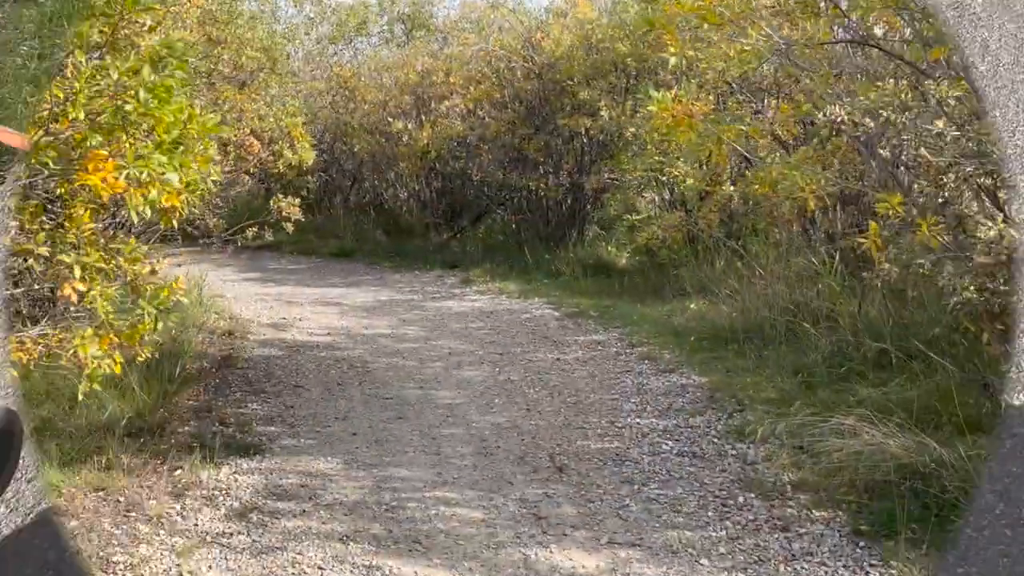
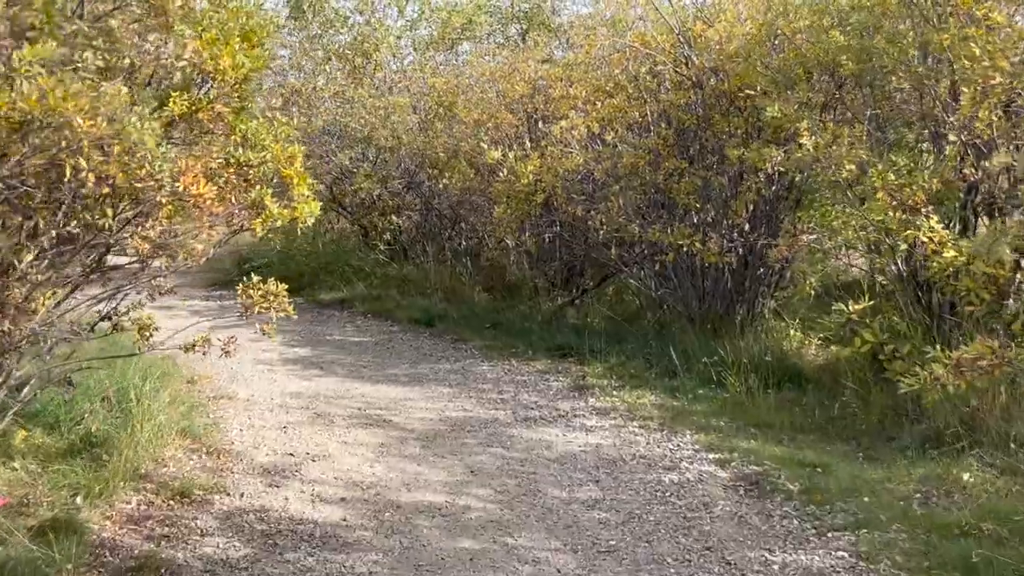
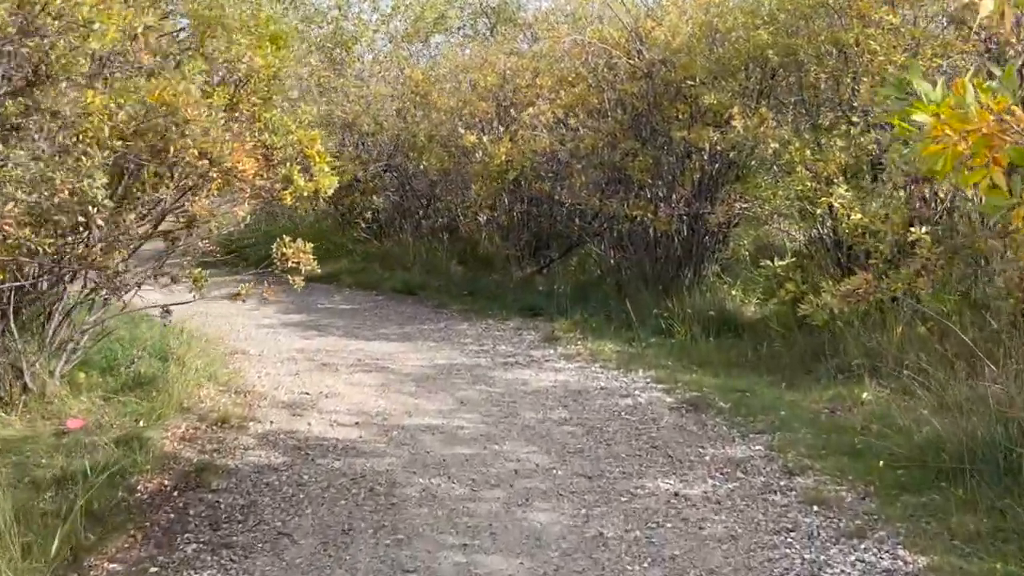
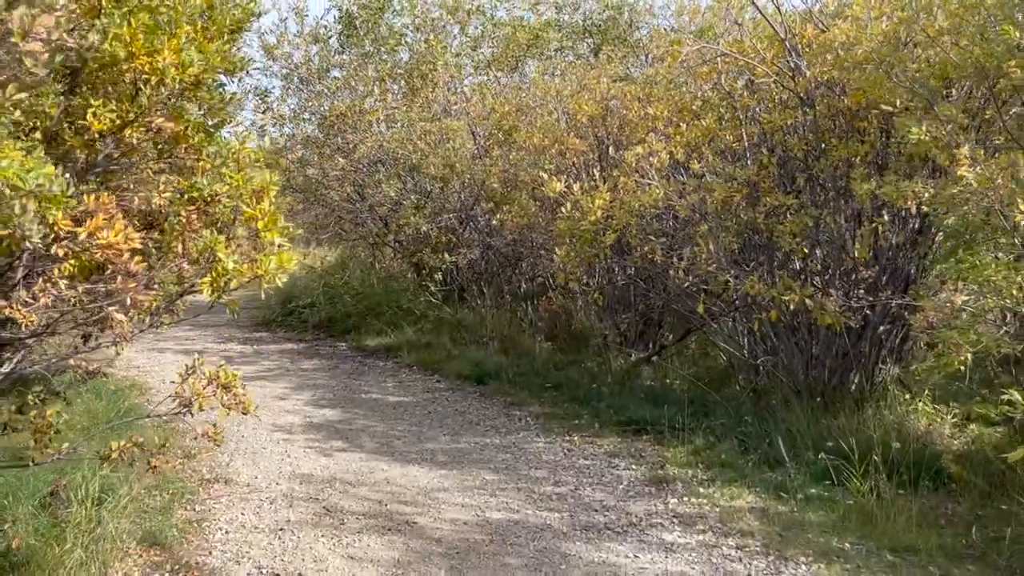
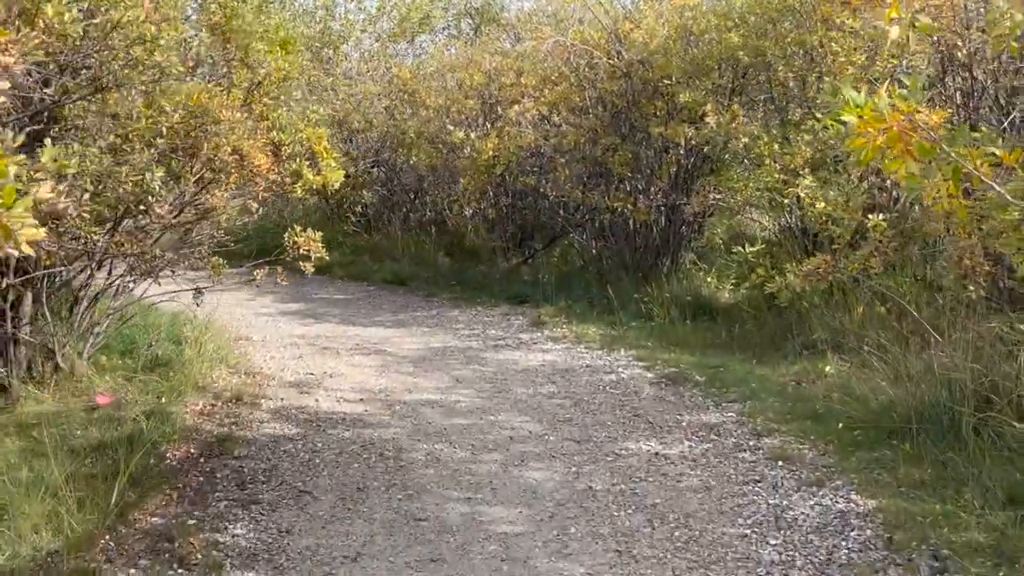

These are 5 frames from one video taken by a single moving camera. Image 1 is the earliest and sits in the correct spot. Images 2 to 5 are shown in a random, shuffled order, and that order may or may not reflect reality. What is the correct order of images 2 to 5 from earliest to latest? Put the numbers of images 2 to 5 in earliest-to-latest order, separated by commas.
5, 3, 2, 4
